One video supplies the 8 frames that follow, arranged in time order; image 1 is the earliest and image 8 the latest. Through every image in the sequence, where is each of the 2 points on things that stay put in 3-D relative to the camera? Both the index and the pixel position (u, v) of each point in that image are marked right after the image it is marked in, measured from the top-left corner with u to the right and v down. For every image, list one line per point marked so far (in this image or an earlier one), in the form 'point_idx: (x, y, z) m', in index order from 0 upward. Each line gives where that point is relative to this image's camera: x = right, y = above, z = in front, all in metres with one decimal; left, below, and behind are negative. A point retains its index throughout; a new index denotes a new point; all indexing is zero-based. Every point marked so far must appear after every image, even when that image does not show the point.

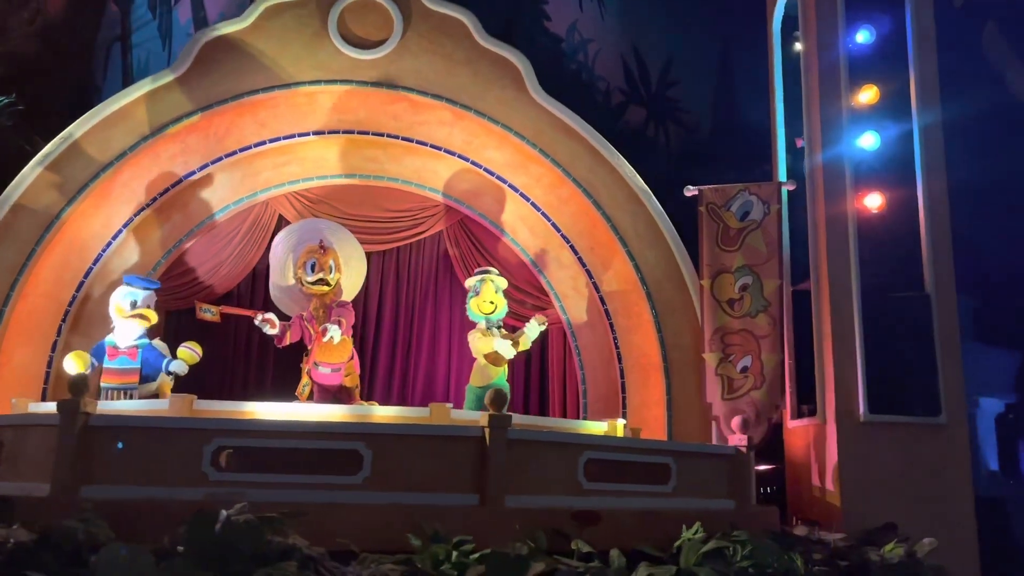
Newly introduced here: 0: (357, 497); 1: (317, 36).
0: (-0.7, -0.9, +3.6) m
1: (-1.5, +1.9, +6.5) m
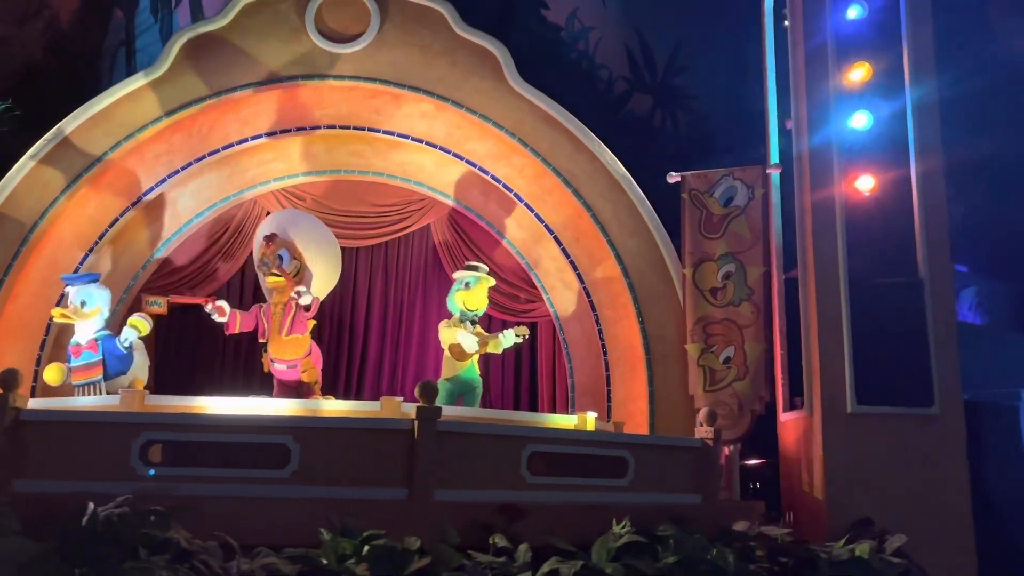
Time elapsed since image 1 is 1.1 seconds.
0: (-1.0, -0.9, +3.6) m
1: (-1.7, +2.0, +6.5) m
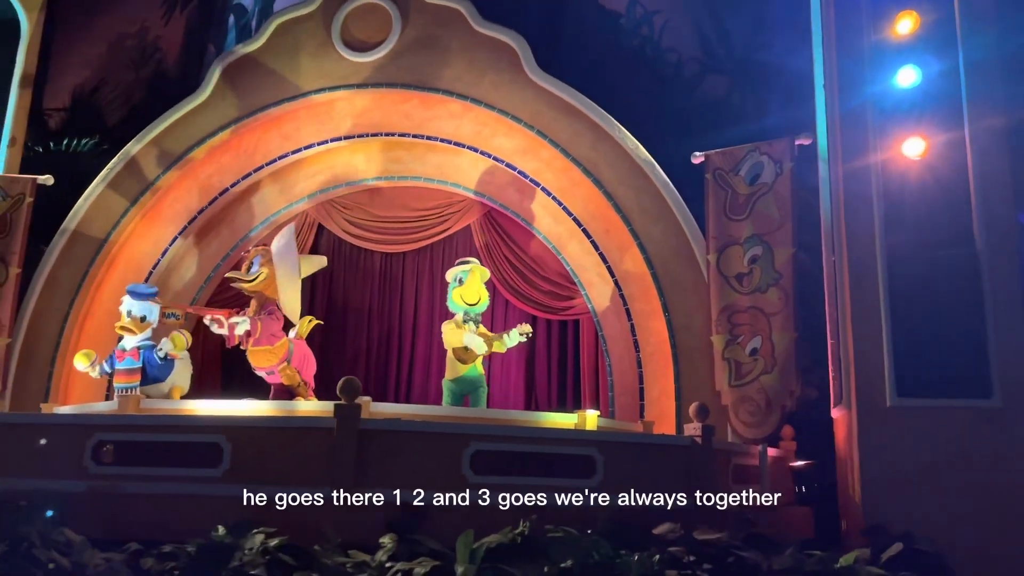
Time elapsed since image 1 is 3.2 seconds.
0: (-1.3, -0.9, +3.7) m
1: (-1.5, +1.9, +6.7) m
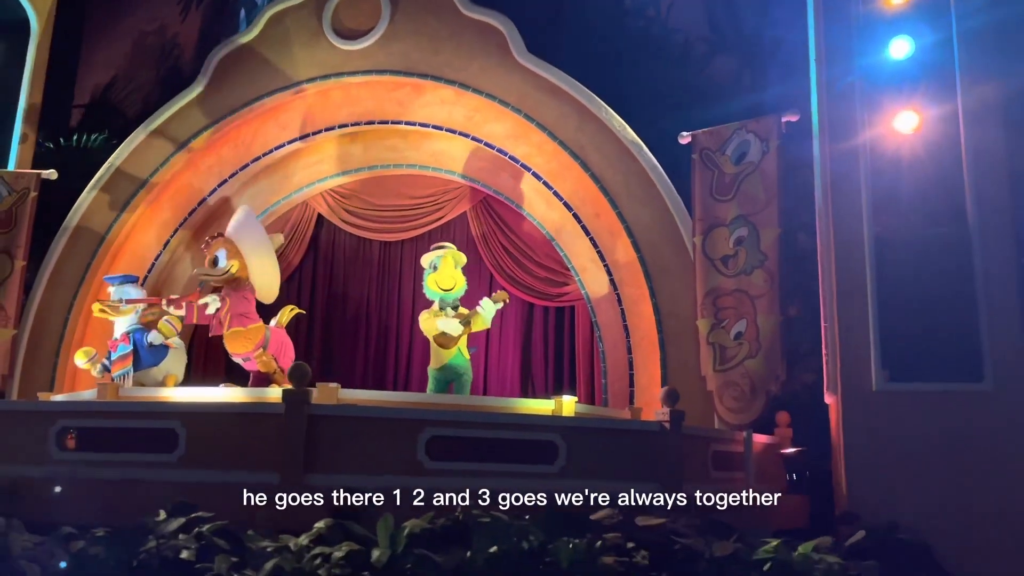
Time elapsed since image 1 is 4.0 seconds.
0: (-1.5, -0.8, +3.7) m
1: (-1.6, +2.0, +6.7) m
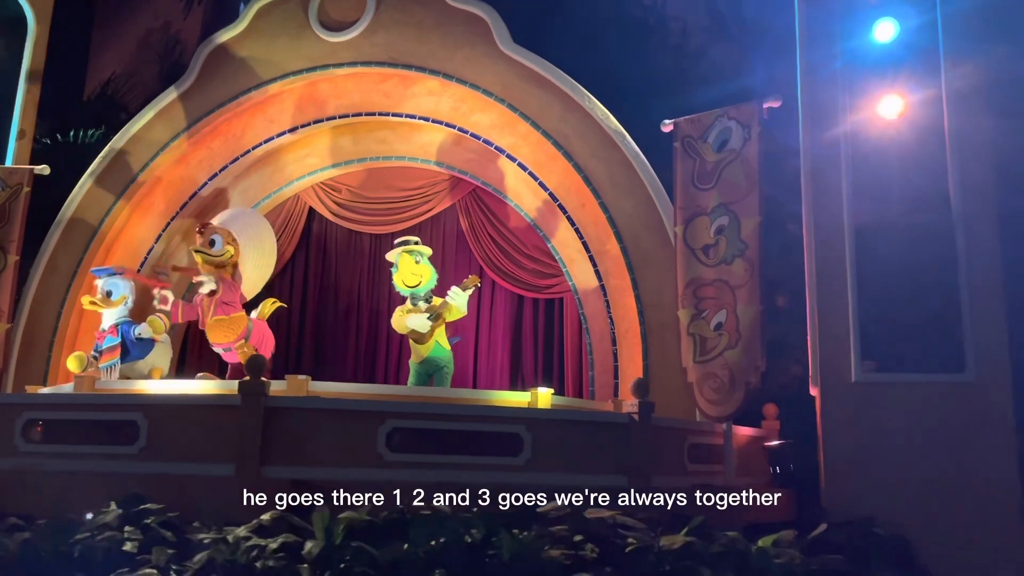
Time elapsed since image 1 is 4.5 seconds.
0: (-1.7, -0.8, +3.7) m
1: (-1.7, +2.0, +6.6) m
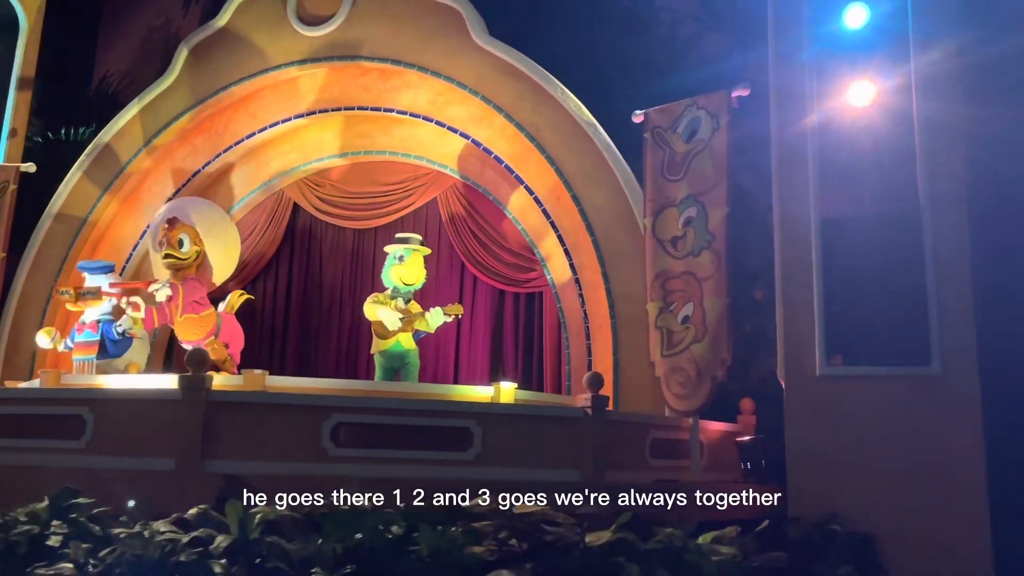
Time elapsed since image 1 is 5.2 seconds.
0: (-1.9, -0.8, +3.7) m
1: (-1.8, +2.1, +6.6) m
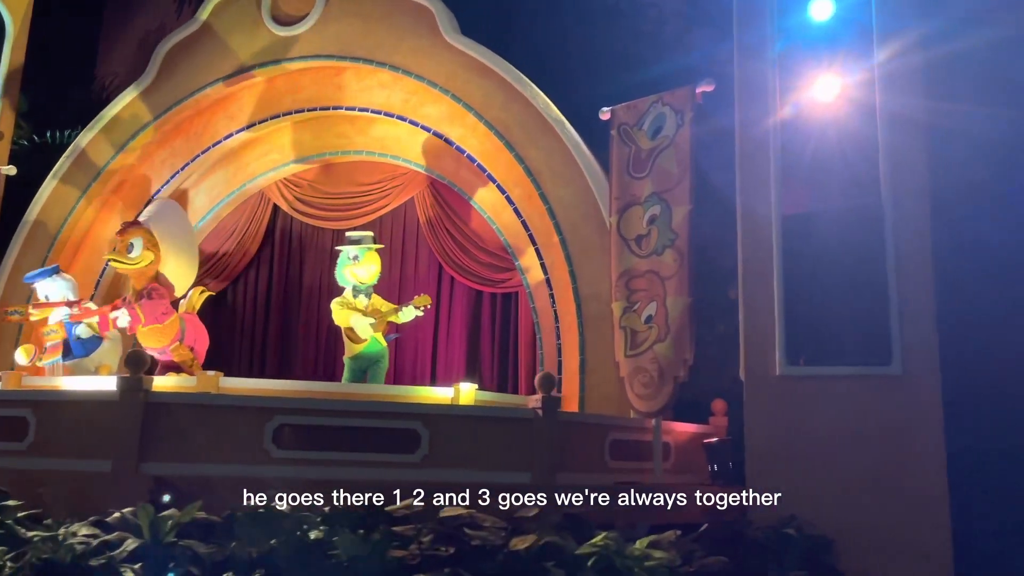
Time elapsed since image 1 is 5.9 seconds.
0: (-2.2, -0.8, +3.7) m
1: (-2.0, +2.1, +6.6) m
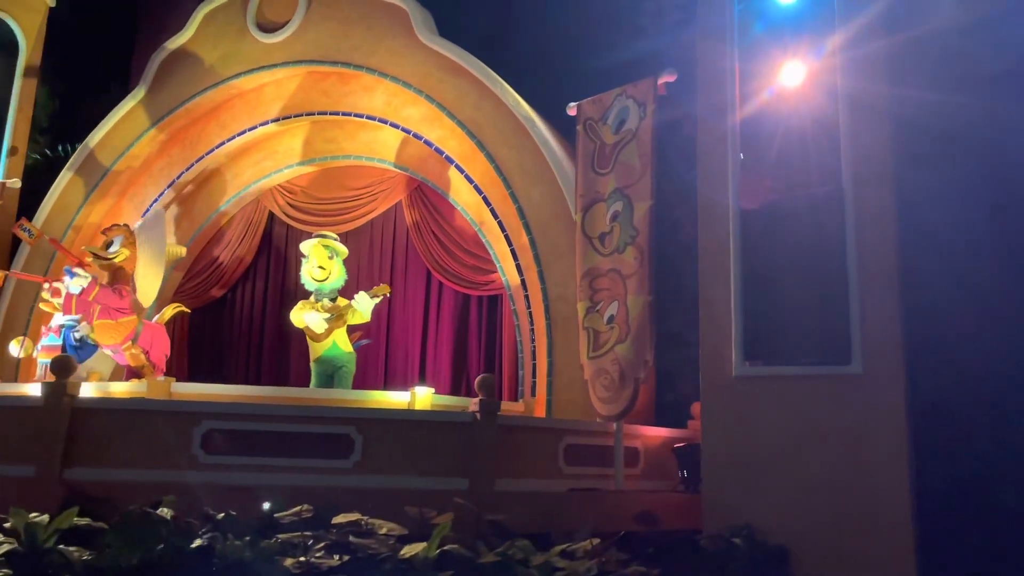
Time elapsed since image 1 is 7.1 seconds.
0: (-2.5, -0.8, +3.8) m
1: (-2.1, +2.0, +6.7) m
